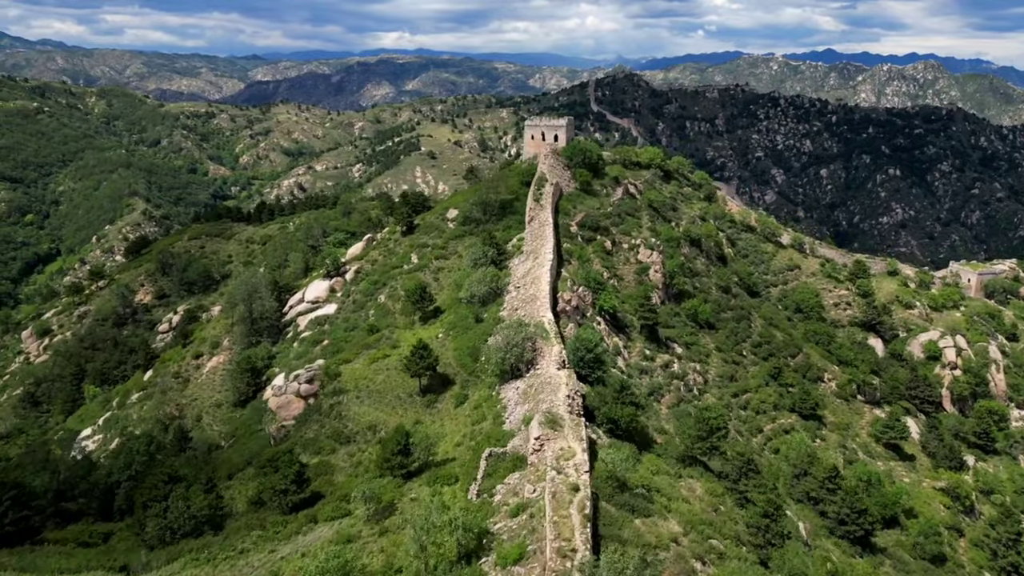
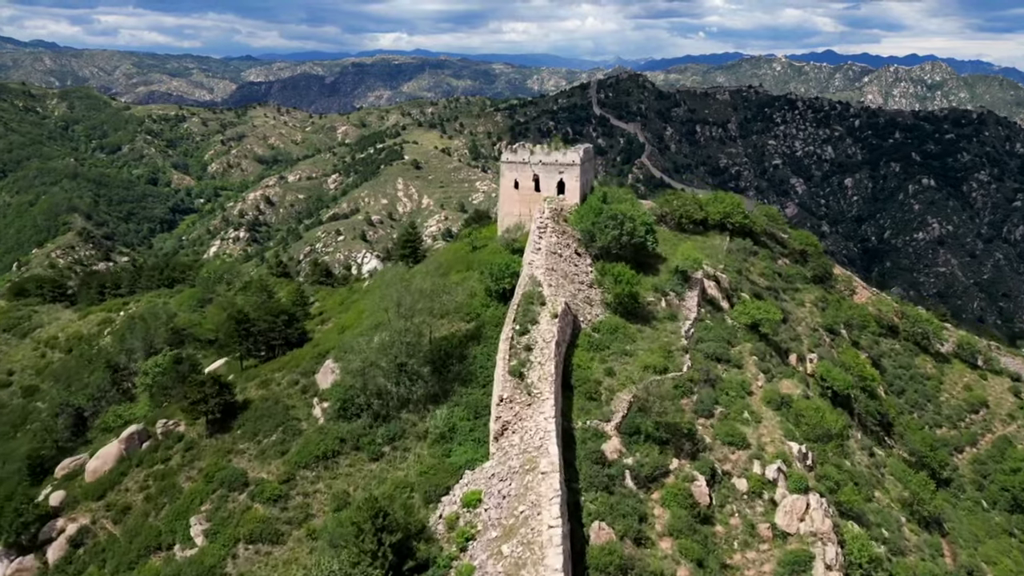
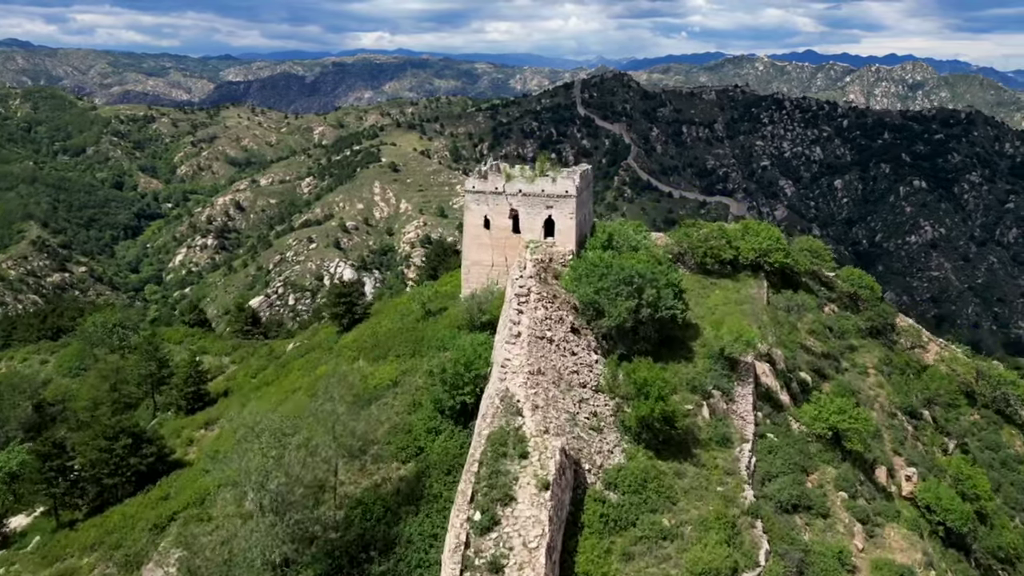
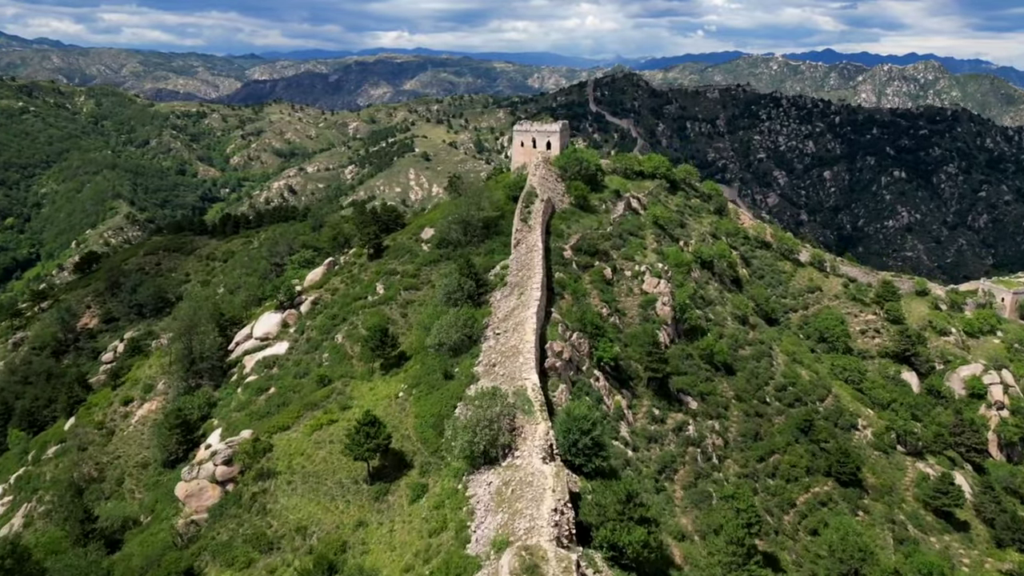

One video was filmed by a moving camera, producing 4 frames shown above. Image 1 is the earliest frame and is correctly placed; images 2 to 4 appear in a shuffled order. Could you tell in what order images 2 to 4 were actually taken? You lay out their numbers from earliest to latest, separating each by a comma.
4, 2, 3
